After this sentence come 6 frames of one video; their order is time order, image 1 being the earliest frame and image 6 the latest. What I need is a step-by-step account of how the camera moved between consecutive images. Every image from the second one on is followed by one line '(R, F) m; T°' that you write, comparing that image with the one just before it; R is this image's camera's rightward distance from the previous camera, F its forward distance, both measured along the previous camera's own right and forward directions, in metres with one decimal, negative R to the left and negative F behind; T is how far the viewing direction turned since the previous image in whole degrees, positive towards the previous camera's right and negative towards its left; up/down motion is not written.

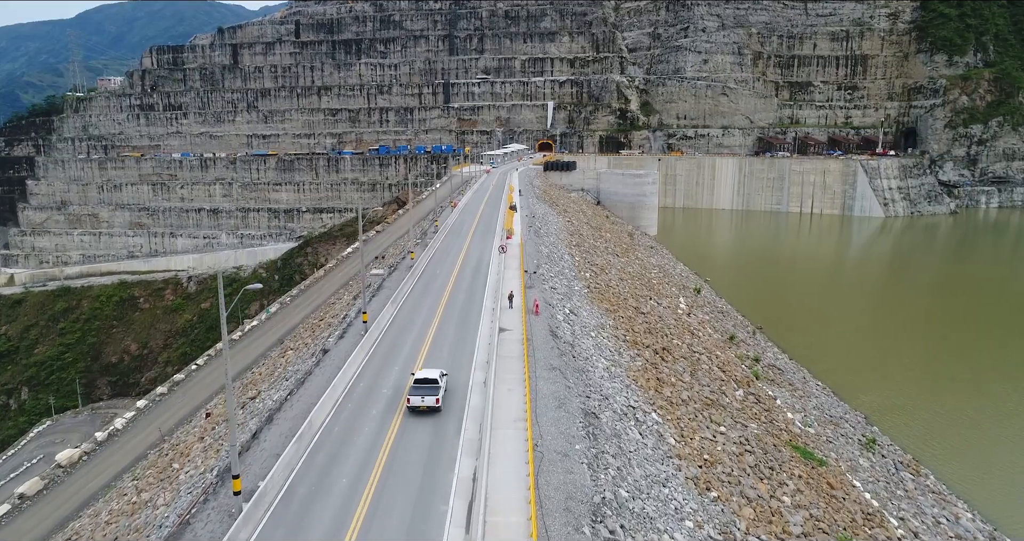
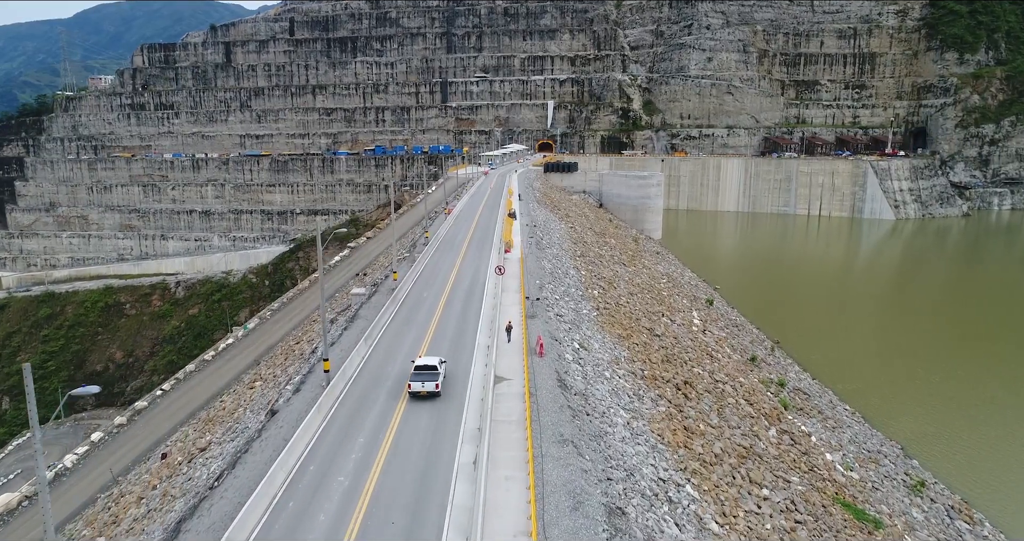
(0.0, +1.7) m; 0°
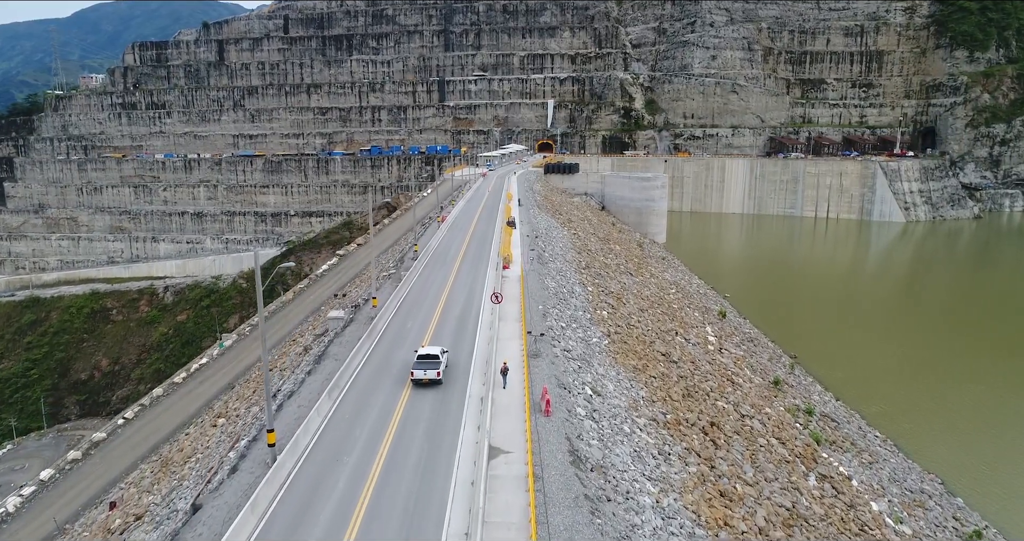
(0.0, +1.6) m; 0°
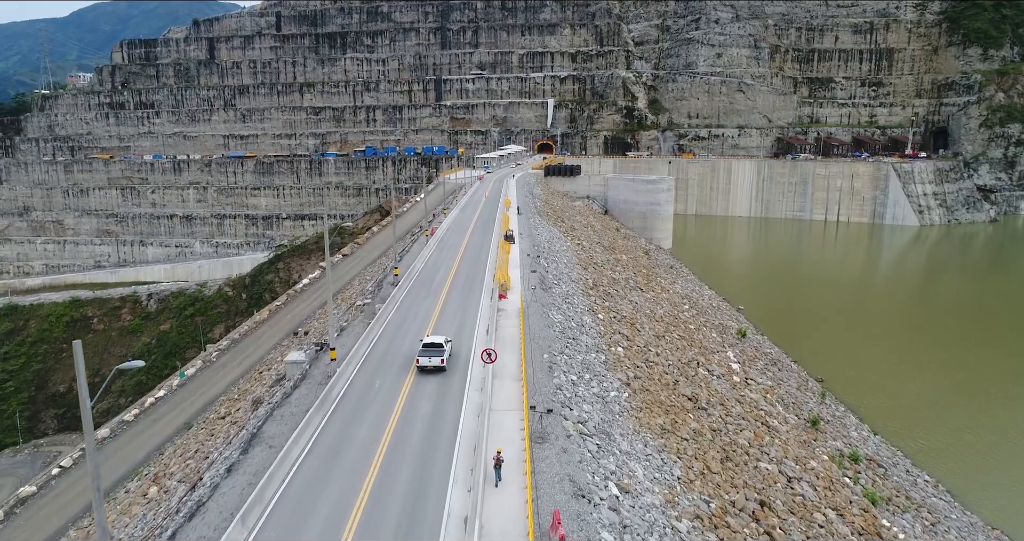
(0.0, +2.0) m; 0°
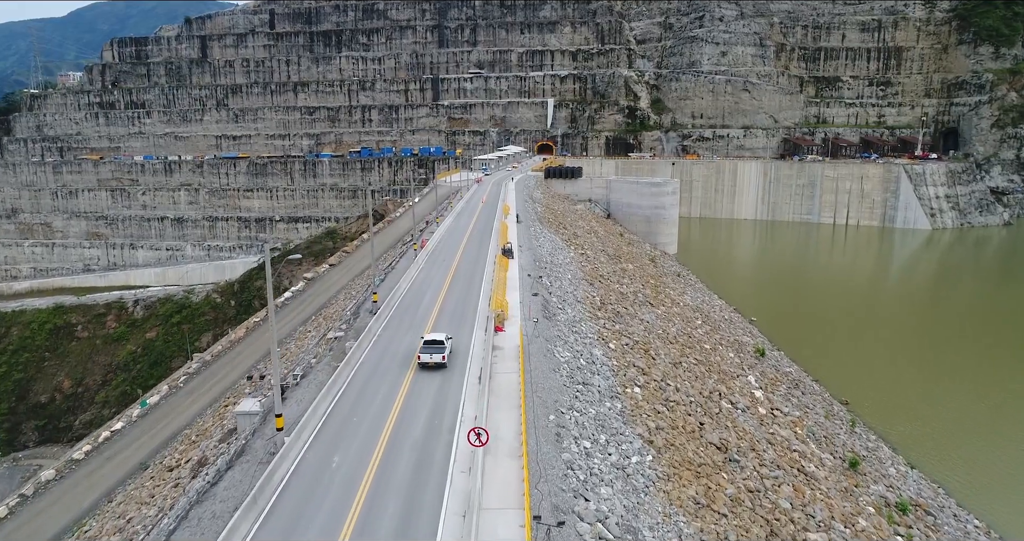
(0.0, +1.6) m; 0°
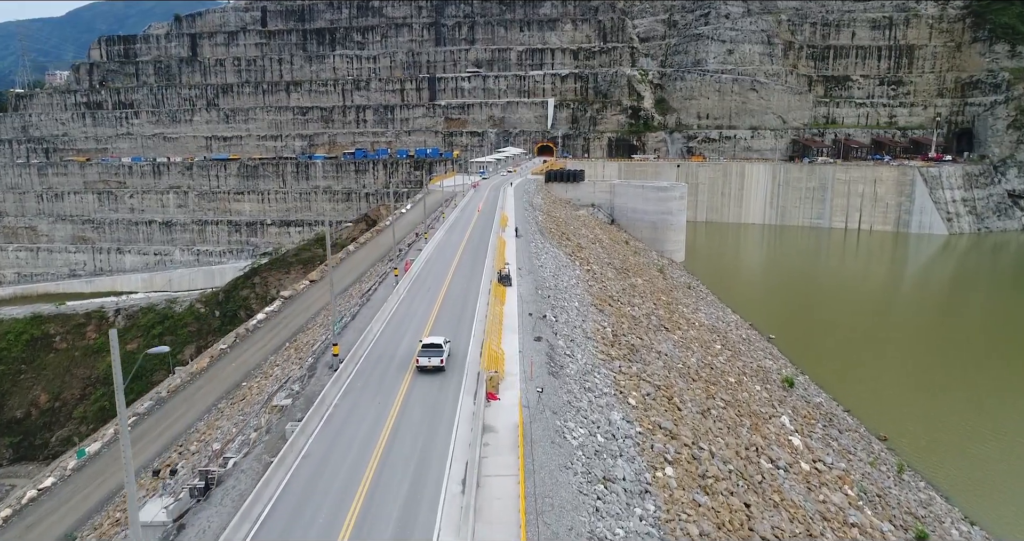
(0.0, +2.0) m; 0°
